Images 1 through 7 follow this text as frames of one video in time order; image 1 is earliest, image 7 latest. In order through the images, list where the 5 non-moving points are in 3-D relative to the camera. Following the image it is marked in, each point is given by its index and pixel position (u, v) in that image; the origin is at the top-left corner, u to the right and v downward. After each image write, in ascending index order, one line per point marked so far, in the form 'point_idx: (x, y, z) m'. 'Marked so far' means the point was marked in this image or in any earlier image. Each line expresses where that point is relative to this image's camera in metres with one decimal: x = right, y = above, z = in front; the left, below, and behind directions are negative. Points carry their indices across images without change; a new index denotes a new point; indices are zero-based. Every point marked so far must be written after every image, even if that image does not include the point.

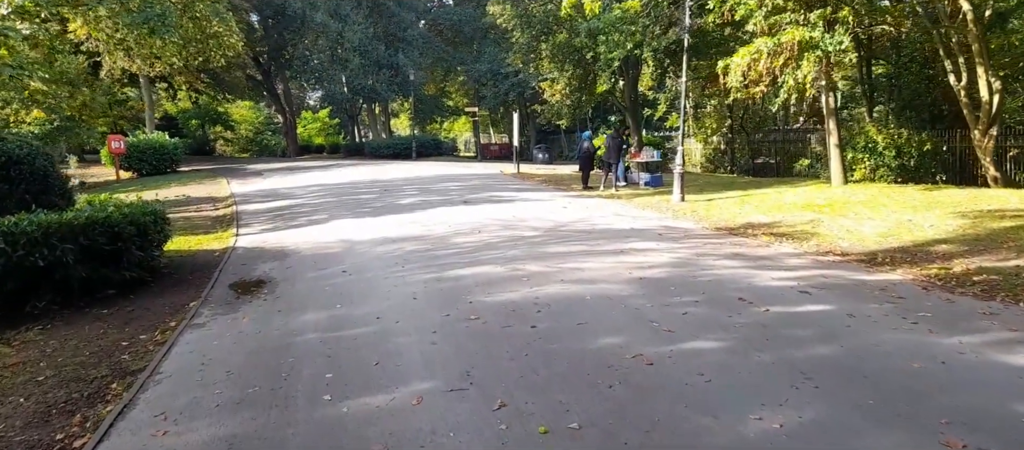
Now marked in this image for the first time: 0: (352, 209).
0: (-3.3, +0.3, +18.0) m
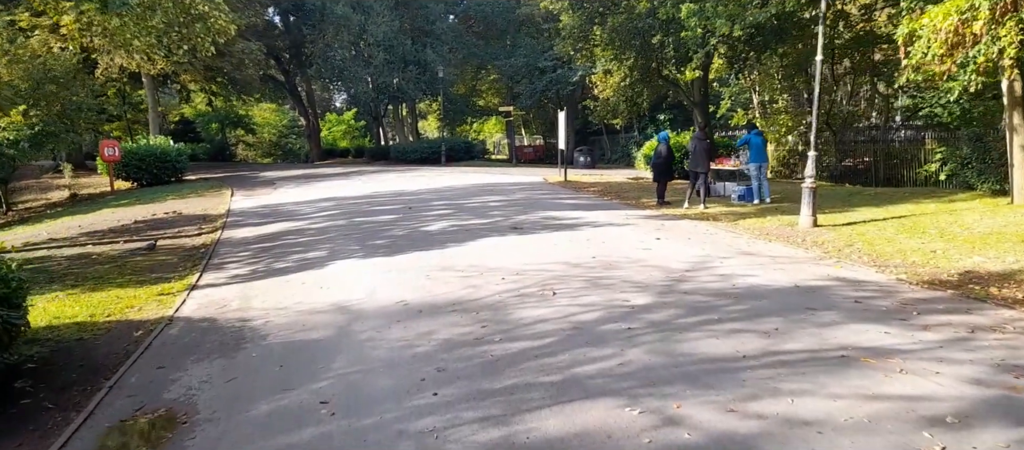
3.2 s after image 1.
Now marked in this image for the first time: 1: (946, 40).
0: (-2.2, -0.2, +13.4) m
1: (+5.3, +2.3, +11.0) m
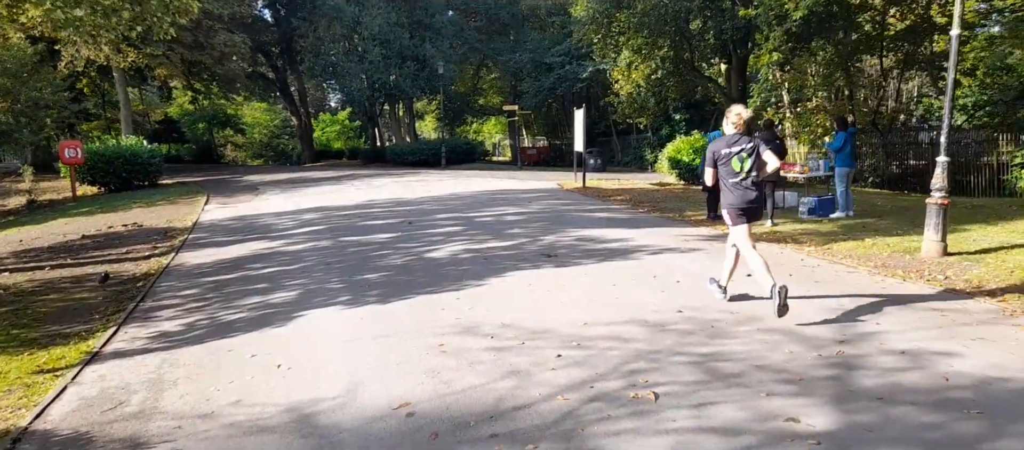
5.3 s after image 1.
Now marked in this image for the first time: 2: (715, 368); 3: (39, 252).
0: (-1.9, -0.5, +10.2) m
1: (+5.7, +2.0, +7.8) m
2: (+1.2, -0.9, +5.3) m
3: (-8.6, -0.5, +16.0) m
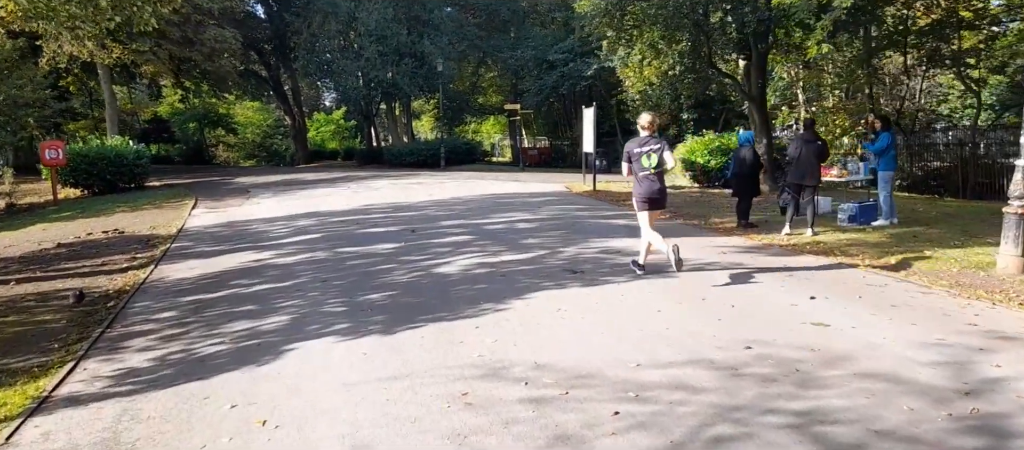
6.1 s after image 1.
0: (-1.6, -0.6, +9.0) m
1: (+6.0, +1.9, +6.7) m
2: (+1.5, -1.0, +4.1) m
3: (-8.4, -0.6, +14.8) m
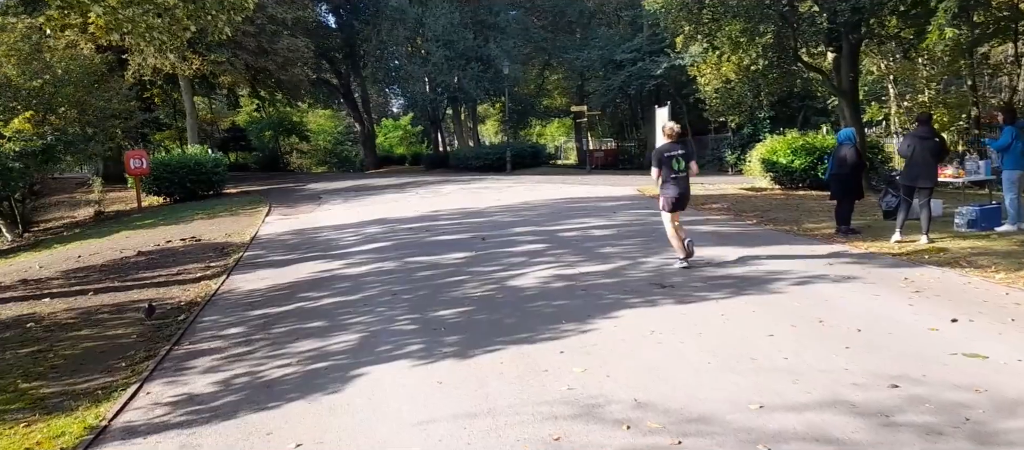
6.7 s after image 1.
0: (-0.9, -0.7, +8.2) m
1: (+6.5, +1.8, +5.3) m
2: (+1.9, -1.0, +3.1) m
3: (-7.2, -0.8, +14.4) m
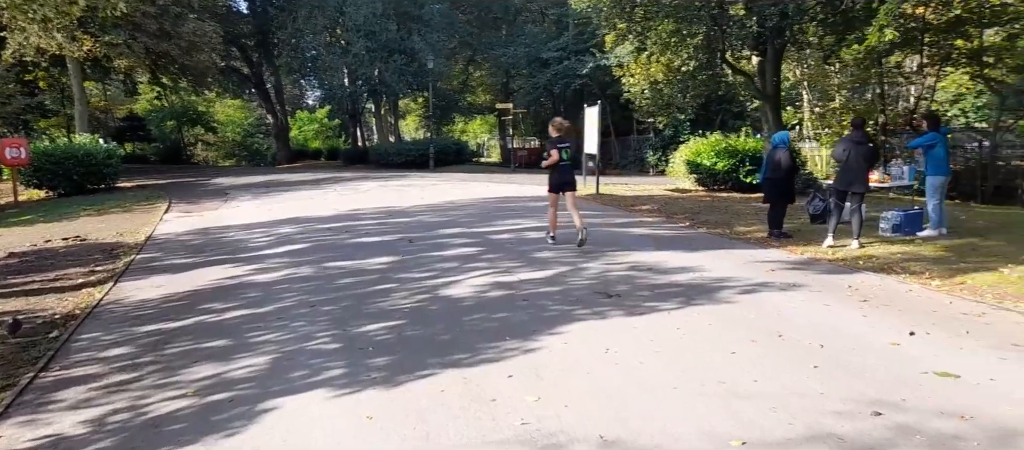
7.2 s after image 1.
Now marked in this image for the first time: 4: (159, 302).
0: (-1.4, -0.8, +7.4) m
1: (+6.2, +1.7, +5.2) m
2: (+1.8, -1.1, +2.6) m
3: (-8.3, -0.7, +13.0) m
4: (-3.6, -0.8, +8.9) m
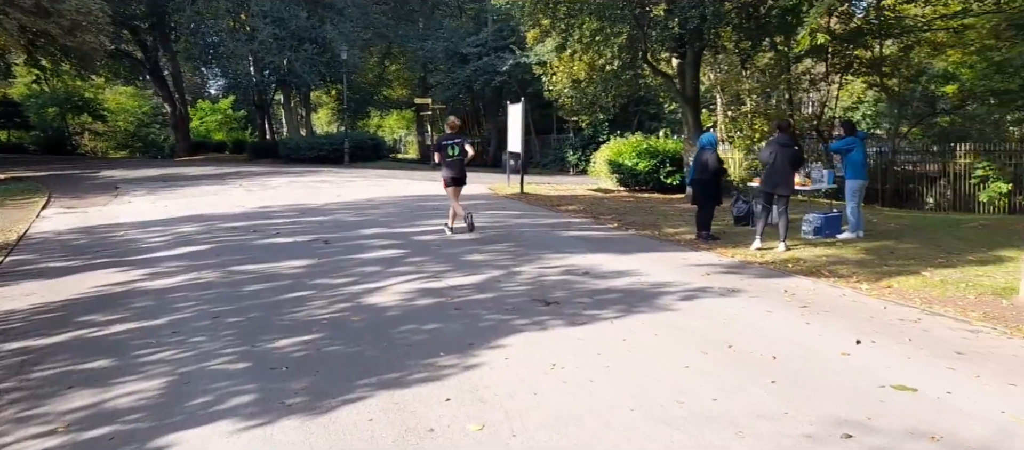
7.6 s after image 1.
0: (-1.9, -0.8, +6.7) m
1: (+5.9, +1.6, +5.2) m
2: (+1.7, -1.2, +2.2) m
3: (-9.3, -0.6, +11.6) m
4: (-4.2, -0.8, +7.9) m
